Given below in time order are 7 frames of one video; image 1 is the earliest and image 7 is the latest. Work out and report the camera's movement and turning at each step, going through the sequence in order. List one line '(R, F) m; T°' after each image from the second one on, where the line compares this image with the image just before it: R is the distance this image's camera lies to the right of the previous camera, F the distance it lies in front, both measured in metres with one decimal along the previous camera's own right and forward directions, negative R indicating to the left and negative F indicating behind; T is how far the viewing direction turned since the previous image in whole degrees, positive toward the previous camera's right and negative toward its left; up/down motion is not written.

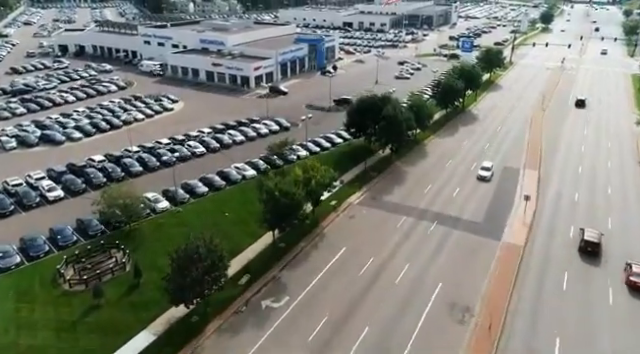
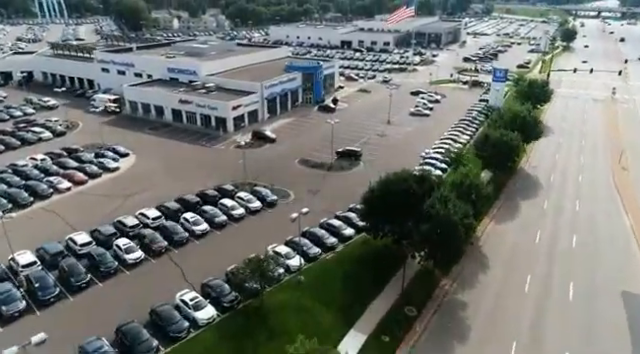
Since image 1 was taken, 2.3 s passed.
(-0.3, +16.7) m; +1°
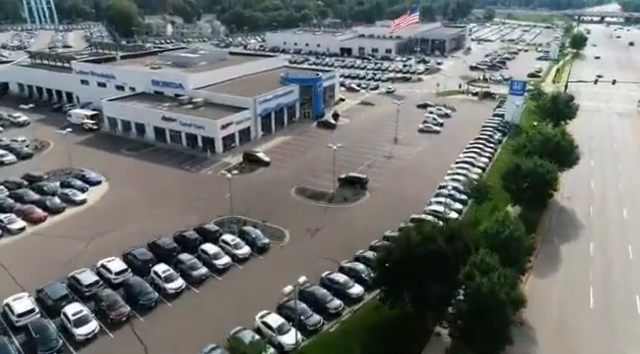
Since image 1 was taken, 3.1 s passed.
(-0.1, +6.3) m; 0°
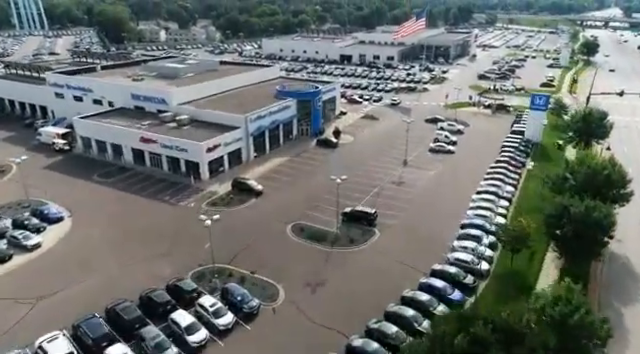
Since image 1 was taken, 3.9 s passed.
(-0.2, +6.4) m; 0°
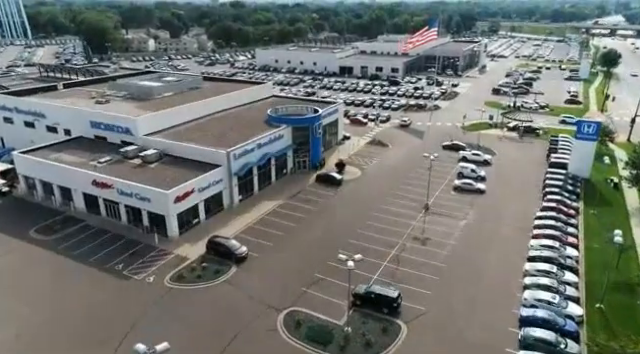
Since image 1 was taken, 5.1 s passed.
(-0.3, +9.9) m; 0°
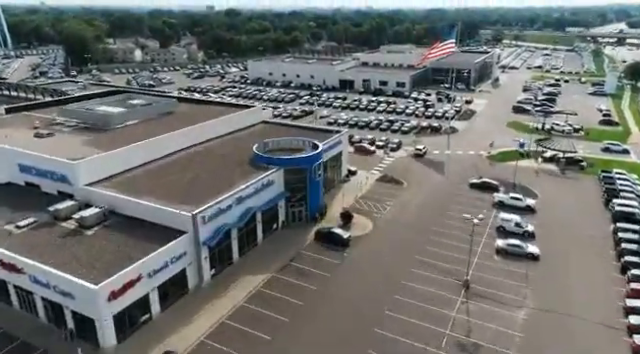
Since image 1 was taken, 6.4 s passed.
(-0.3, +10.8) m; 0°
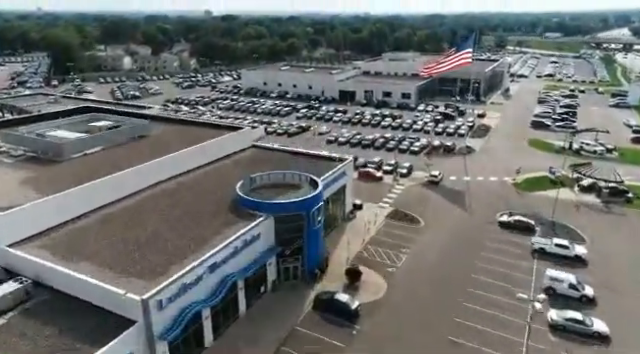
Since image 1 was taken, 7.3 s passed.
(-0.1, +7.9) m; 0°
